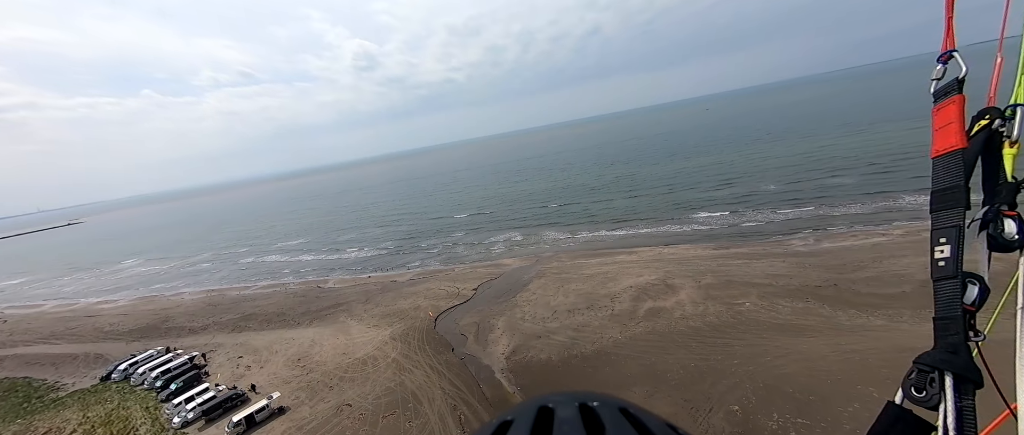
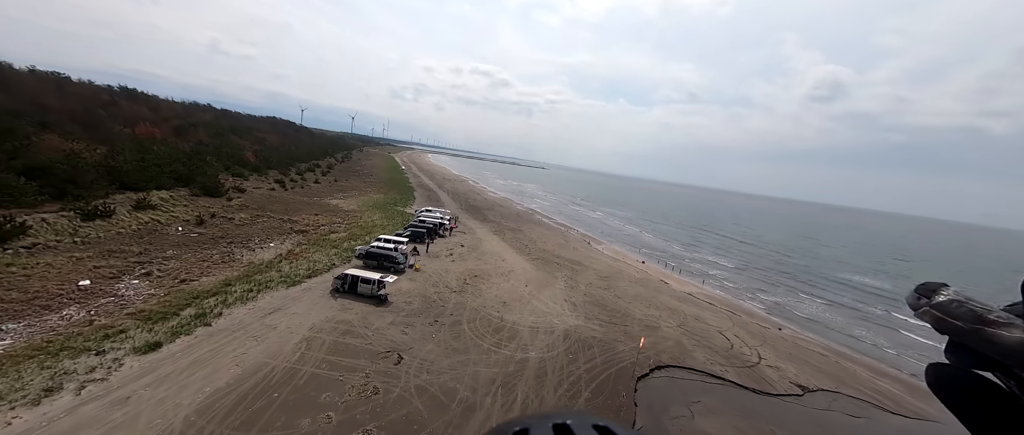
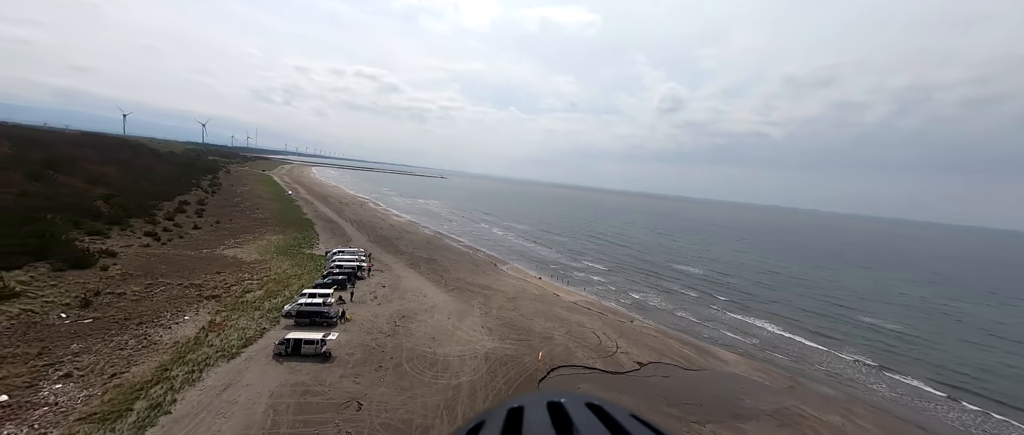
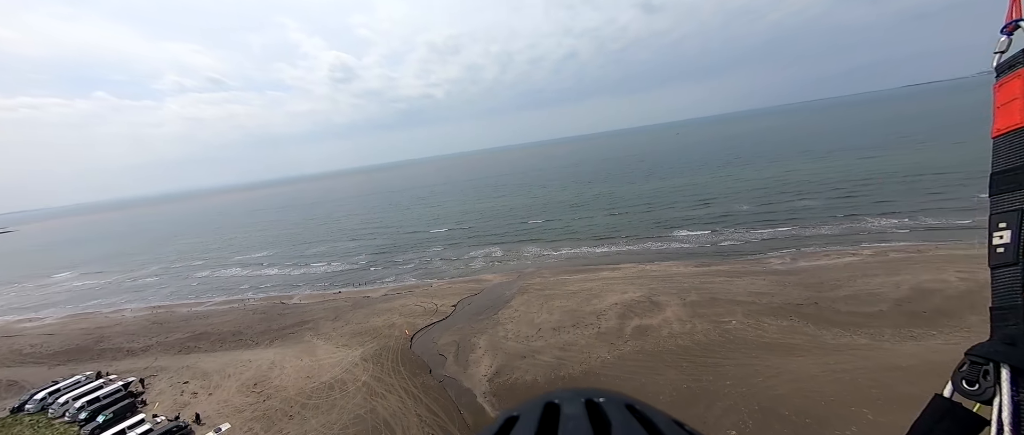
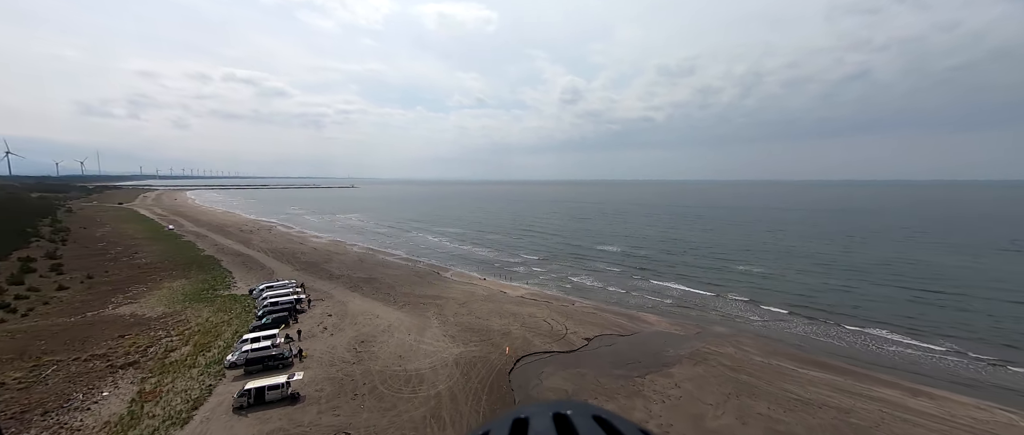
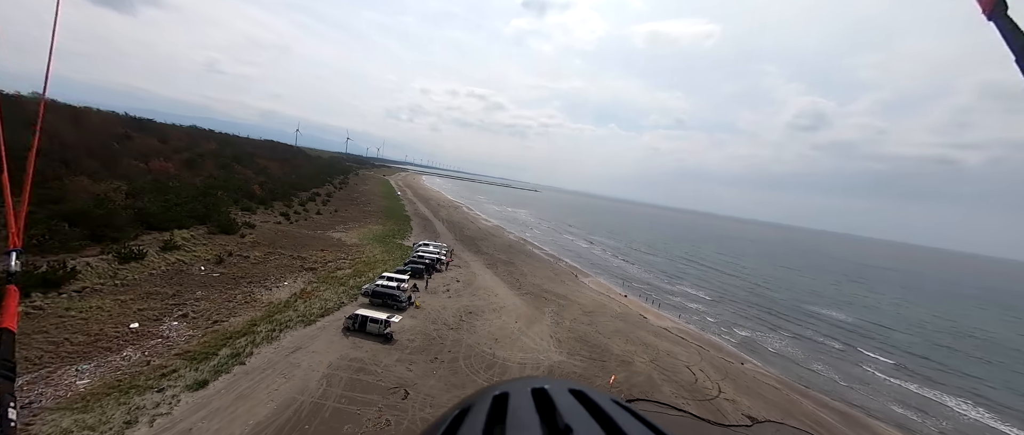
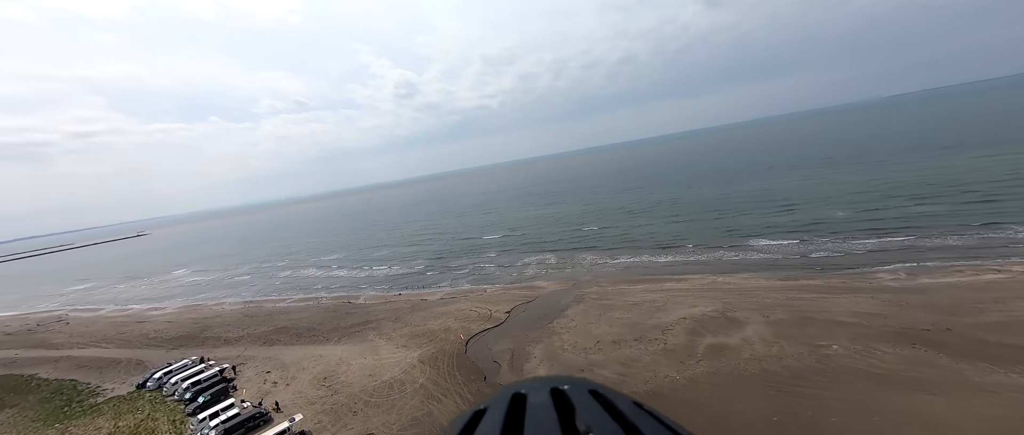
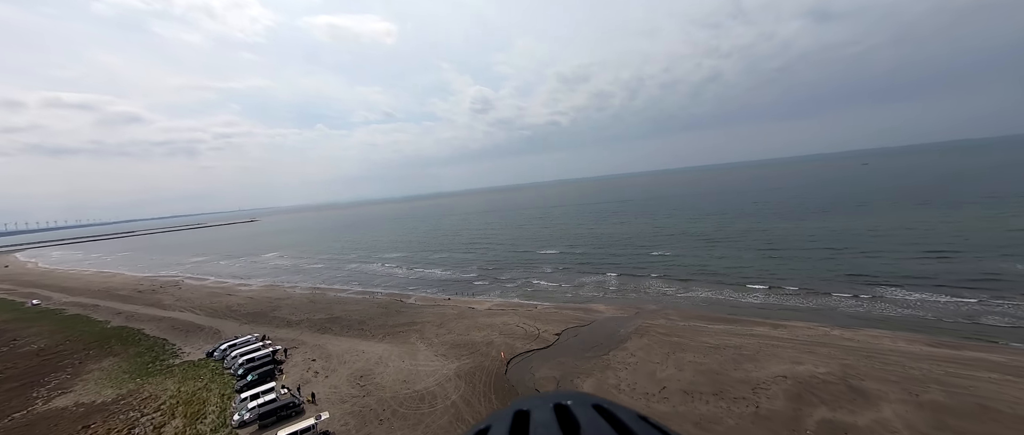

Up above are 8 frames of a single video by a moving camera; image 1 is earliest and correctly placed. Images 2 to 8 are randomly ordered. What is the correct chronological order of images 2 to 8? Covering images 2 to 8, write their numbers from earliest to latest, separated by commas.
4, 7, 8, 5, 3, 6, 2
